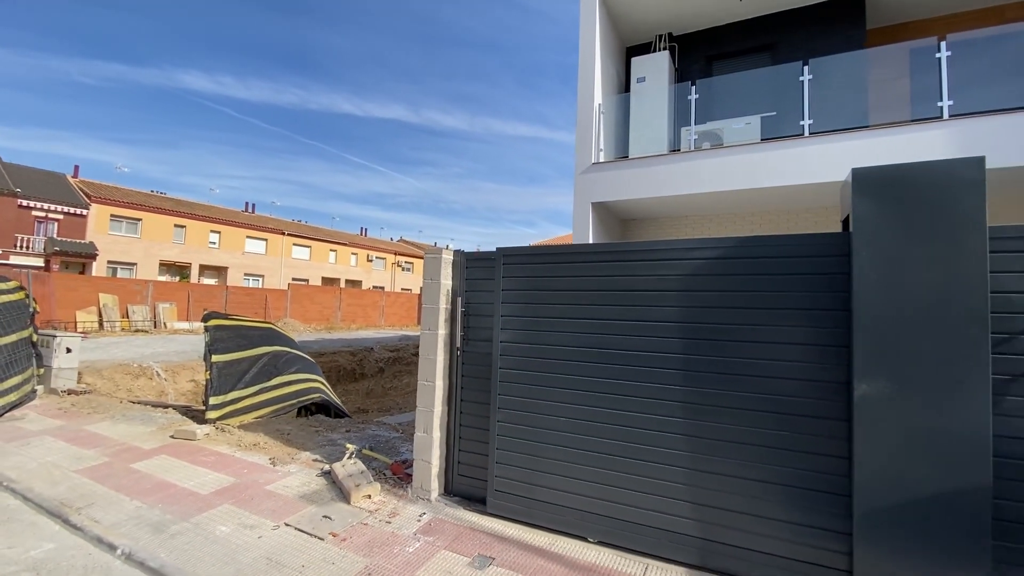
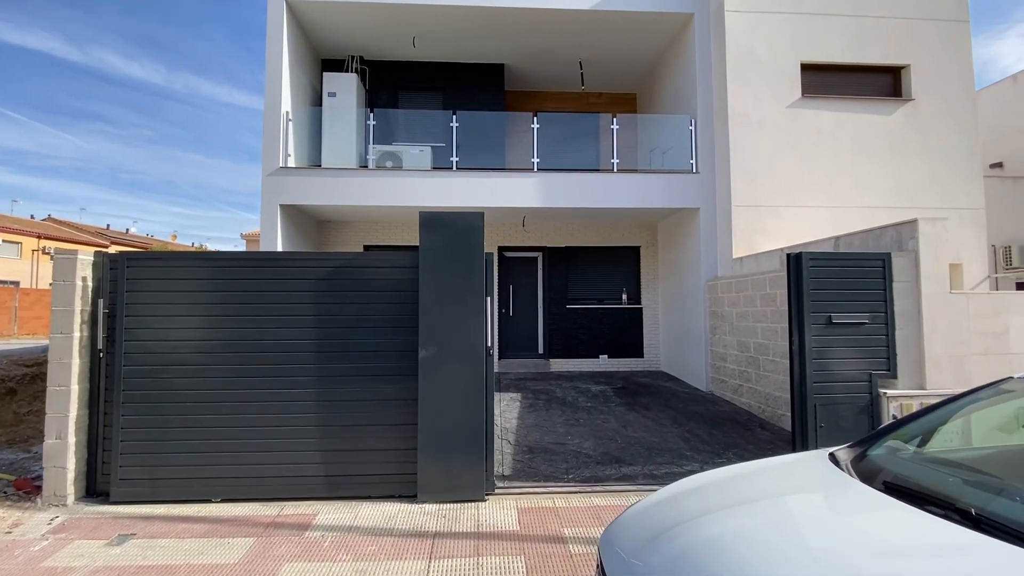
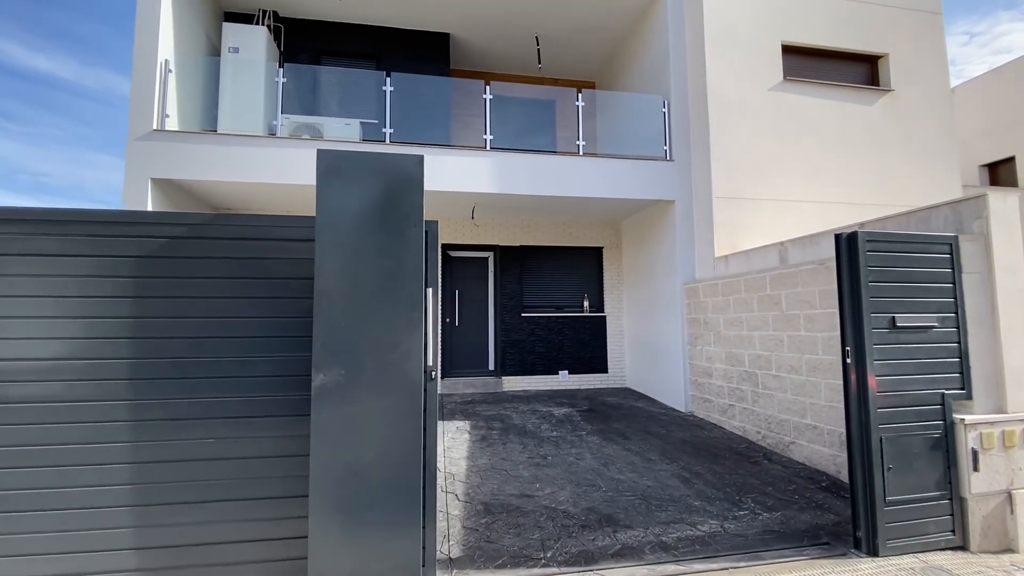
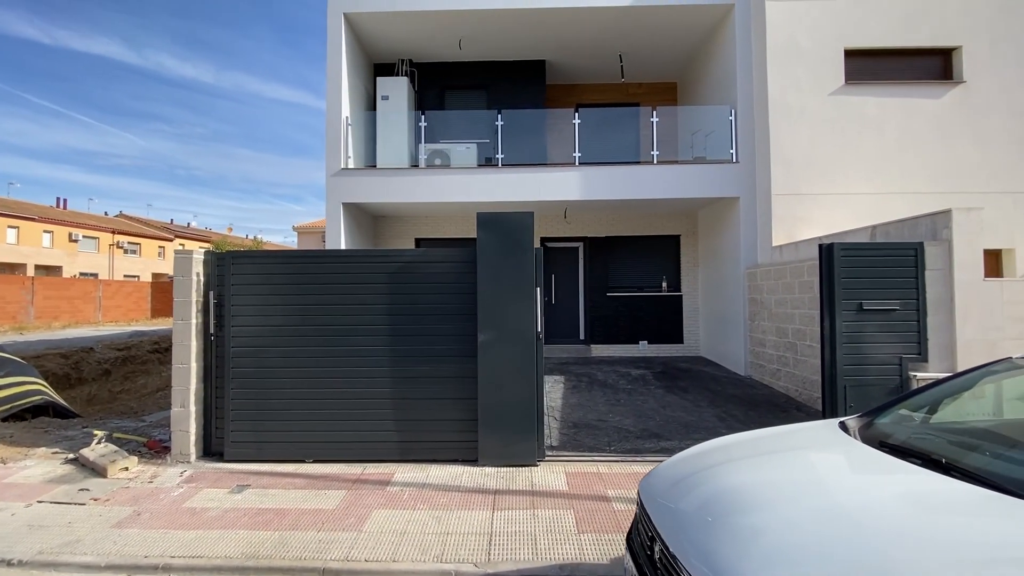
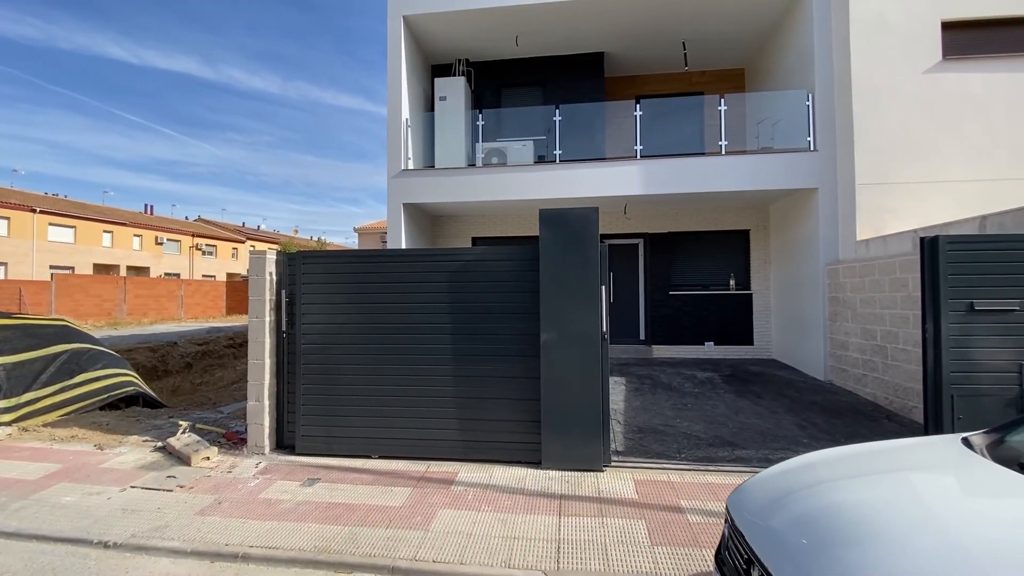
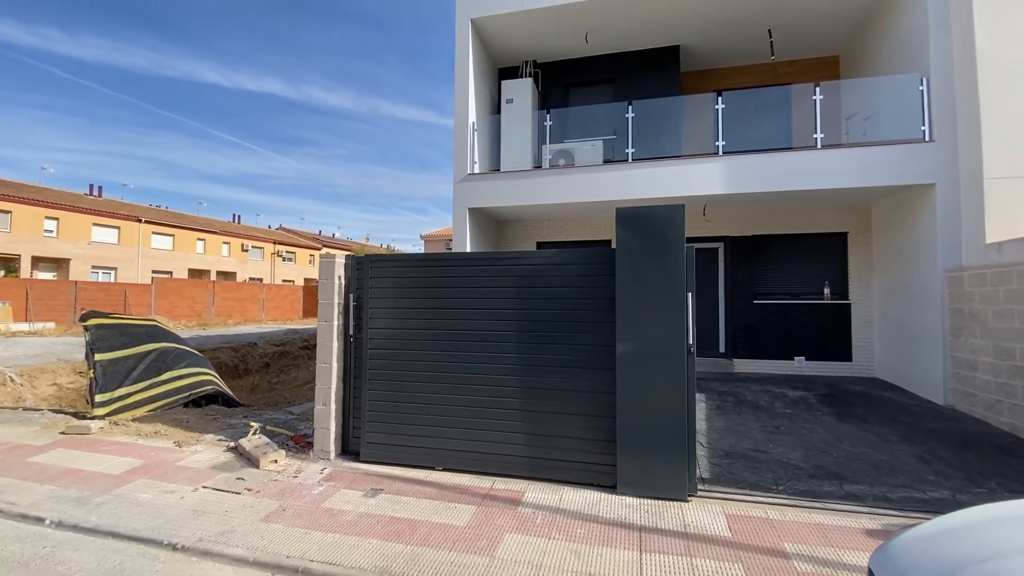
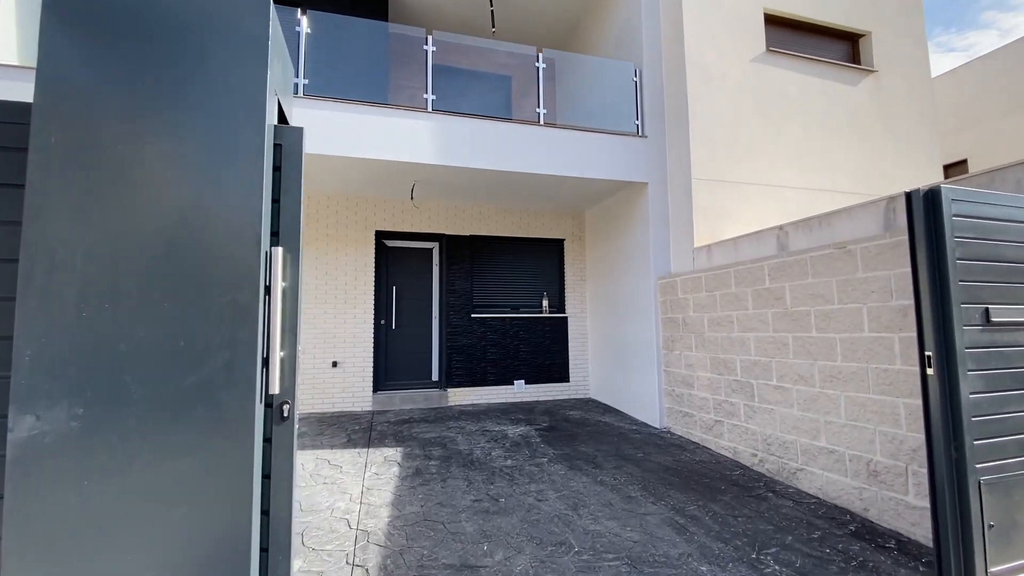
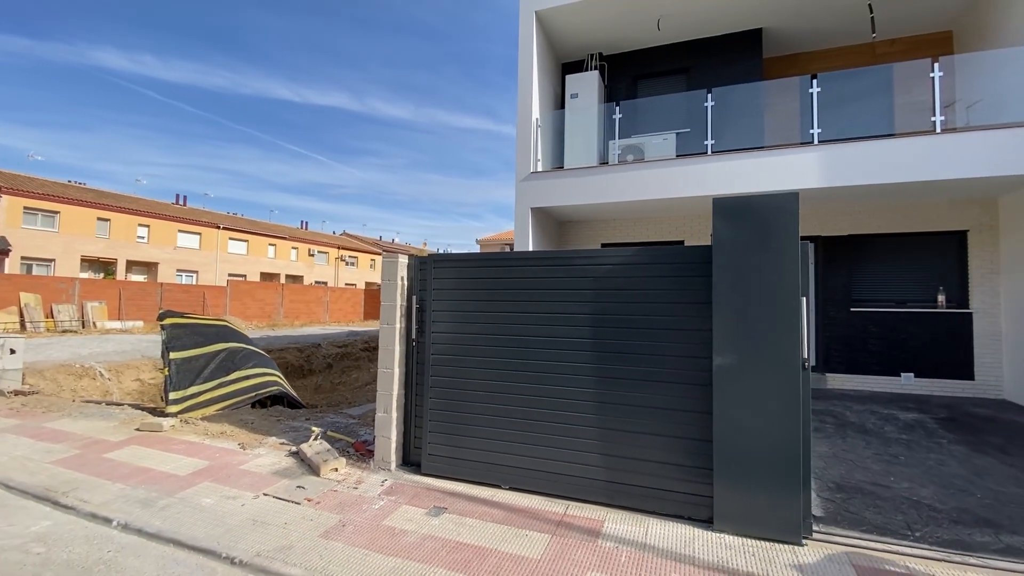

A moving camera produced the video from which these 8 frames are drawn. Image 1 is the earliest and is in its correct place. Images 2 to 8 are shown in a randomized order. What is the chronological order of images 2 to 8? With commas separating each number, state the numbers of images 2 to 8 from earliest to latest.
8, 6, 5, 4, 2, 3, 7
